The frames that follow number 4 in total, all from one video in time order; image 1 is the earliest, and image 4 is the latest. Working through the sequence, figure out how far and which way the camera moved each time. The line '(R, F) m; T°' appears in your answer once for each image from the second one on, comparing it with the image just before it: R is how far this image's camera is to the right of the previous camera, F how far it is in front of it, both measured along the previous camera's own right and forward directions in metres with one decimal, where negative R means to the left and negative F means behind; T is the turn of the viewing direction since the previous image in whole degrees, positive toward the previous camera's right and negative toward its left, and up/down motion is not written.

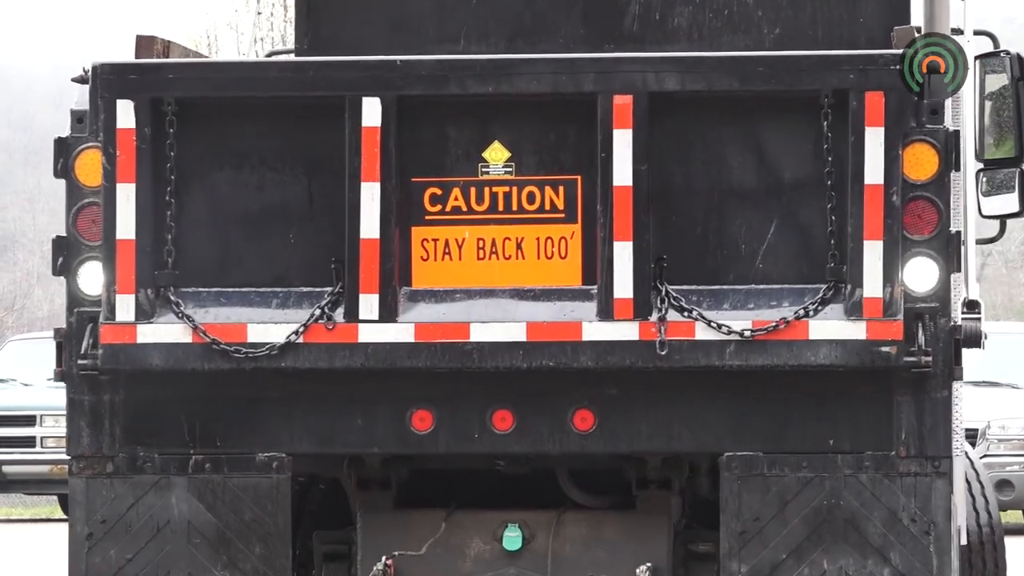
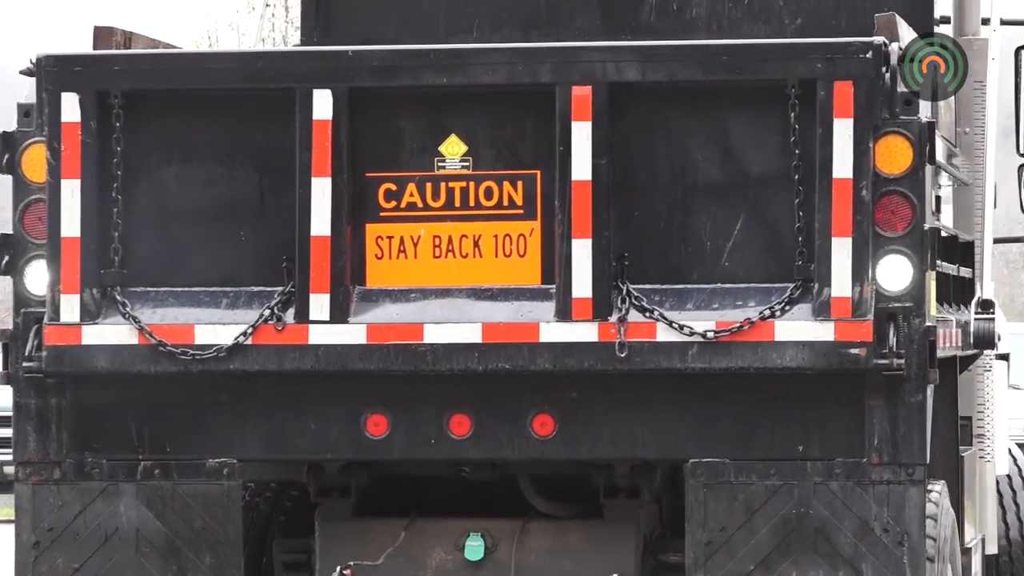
(+0.2, +0.2) m; -2°
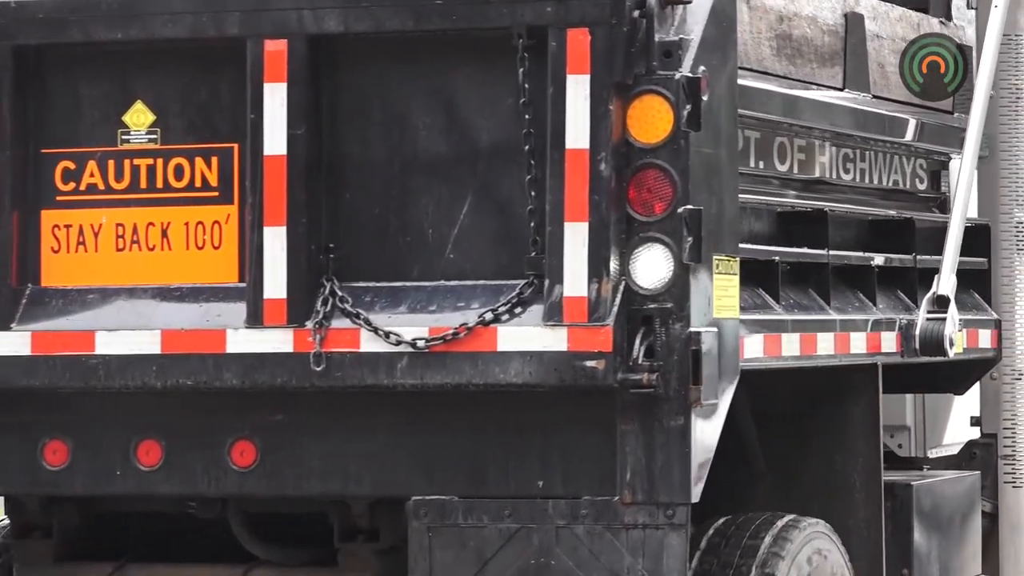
(+0.9, +1.0) m; -7°
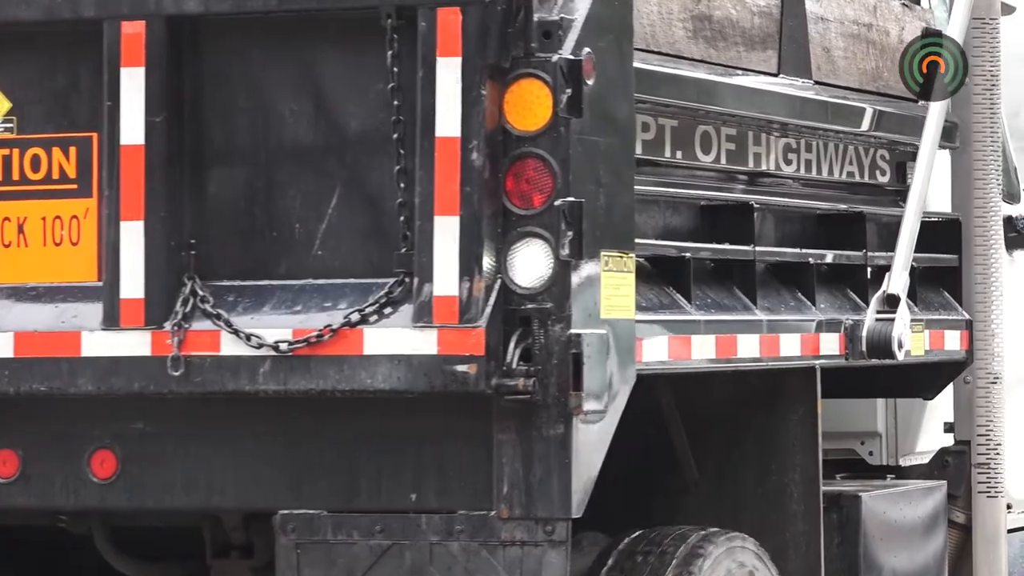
(+0.2, +0.3) m; -1°
